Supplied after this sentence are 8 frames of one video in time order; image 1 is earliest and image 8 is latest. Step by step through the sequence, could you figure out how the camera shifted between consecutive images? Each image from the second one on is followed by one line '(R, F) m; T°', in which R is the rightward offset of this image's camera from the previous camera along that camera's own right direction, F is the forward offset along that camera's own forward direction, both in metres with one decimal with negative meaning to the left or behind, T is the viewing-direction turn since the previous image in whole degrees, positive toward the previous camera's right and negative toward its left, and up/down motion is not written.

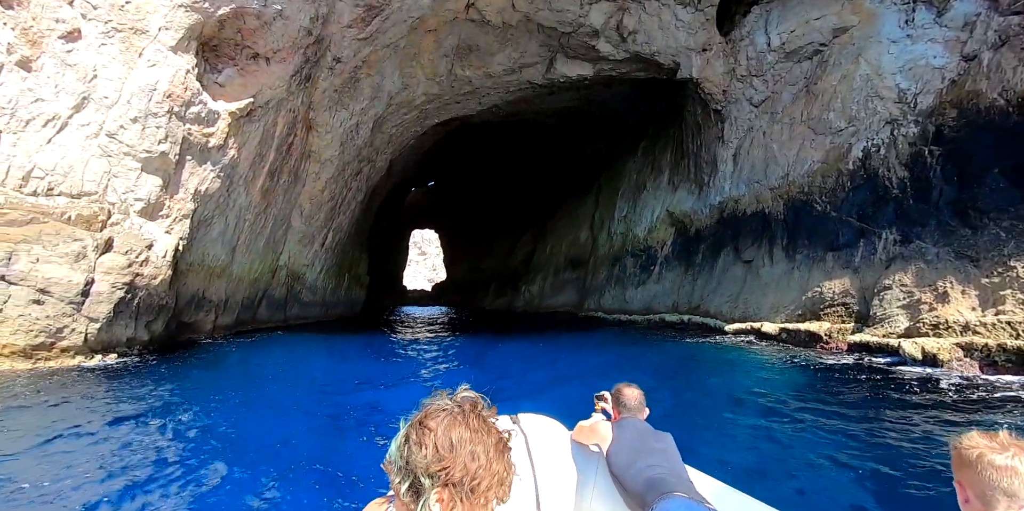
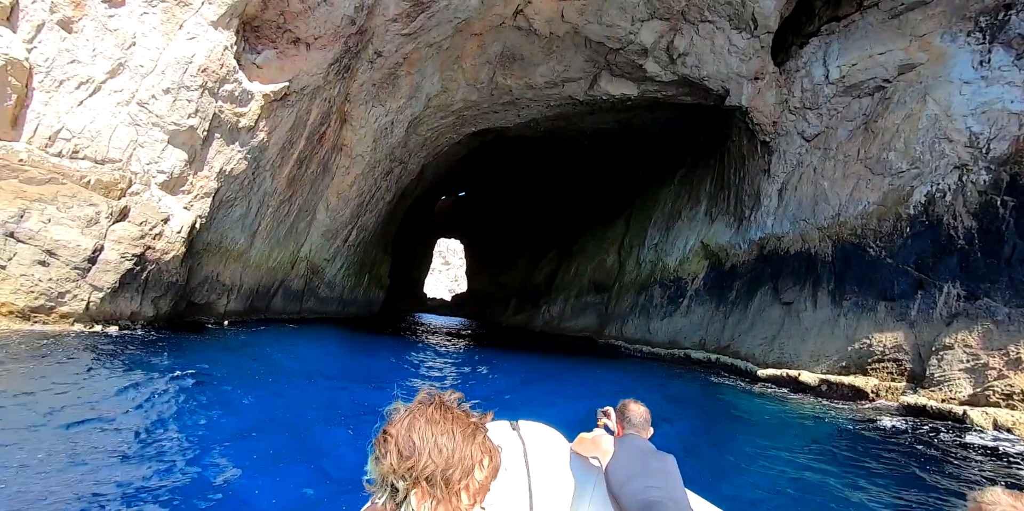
(0.0, +0.4) m; -3°
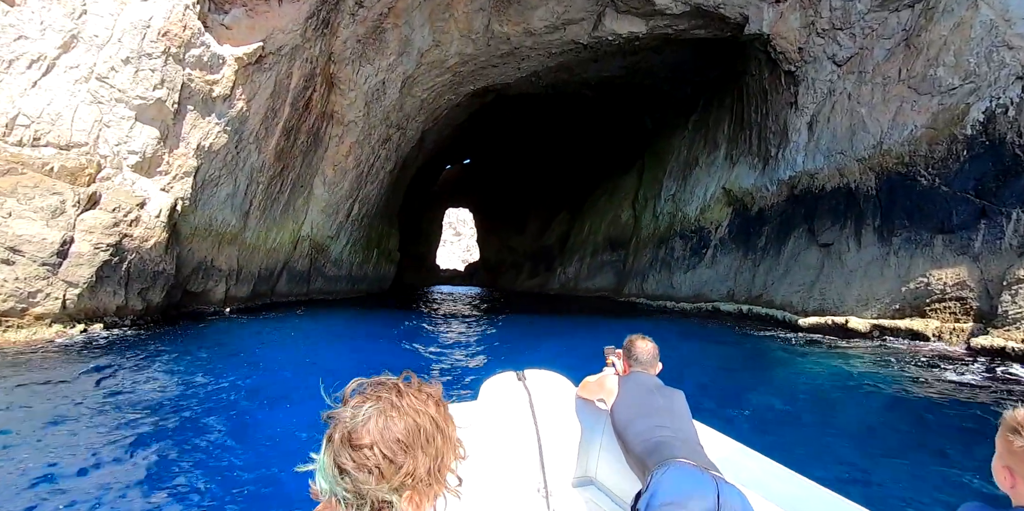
(0.0, +0.7) m; -1°
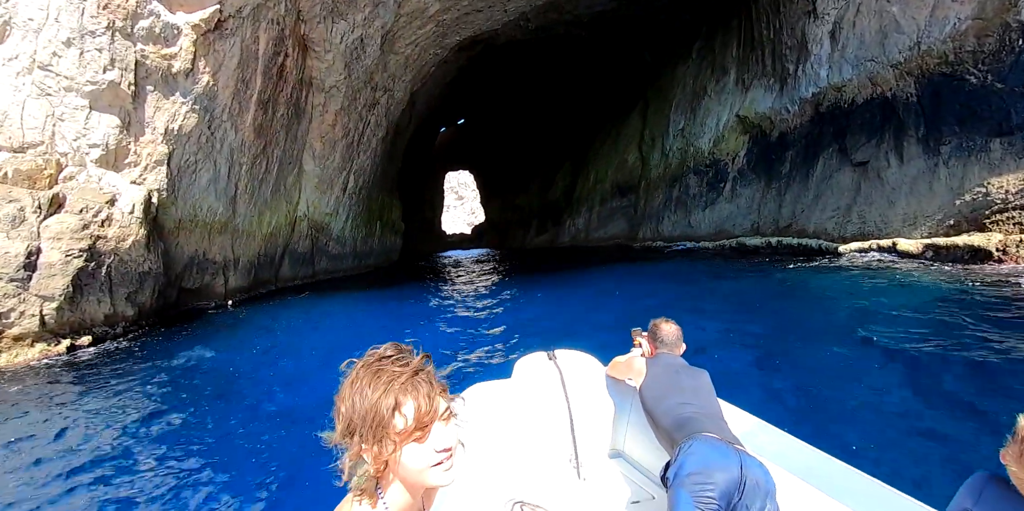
(-0.1, +0.6) m; -1°
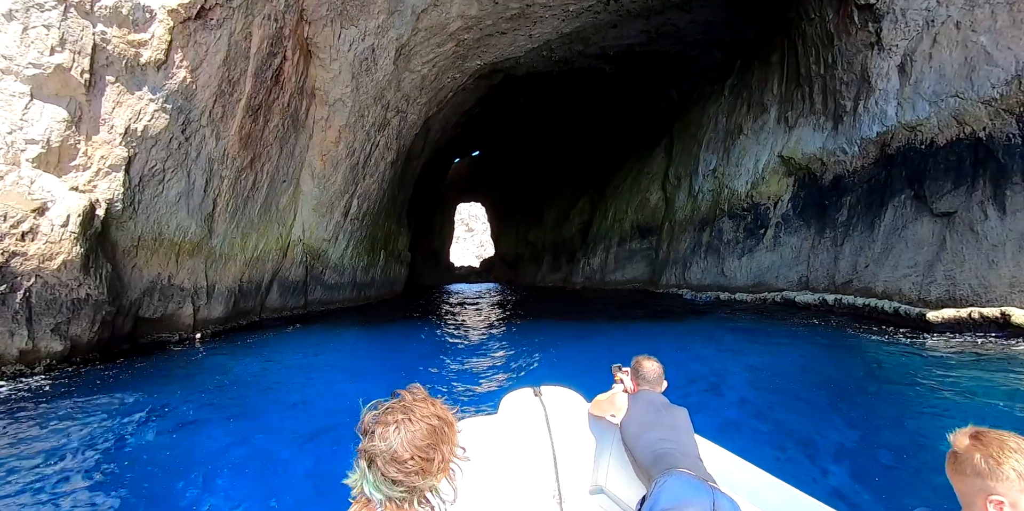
(-0.1, +1.2) m; -1°
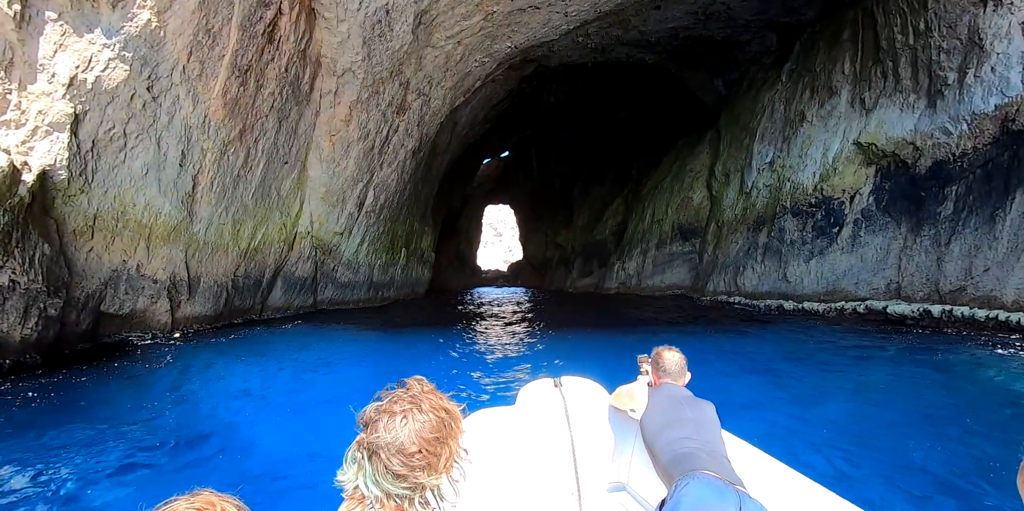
(0.0, +1.2) m; -3°
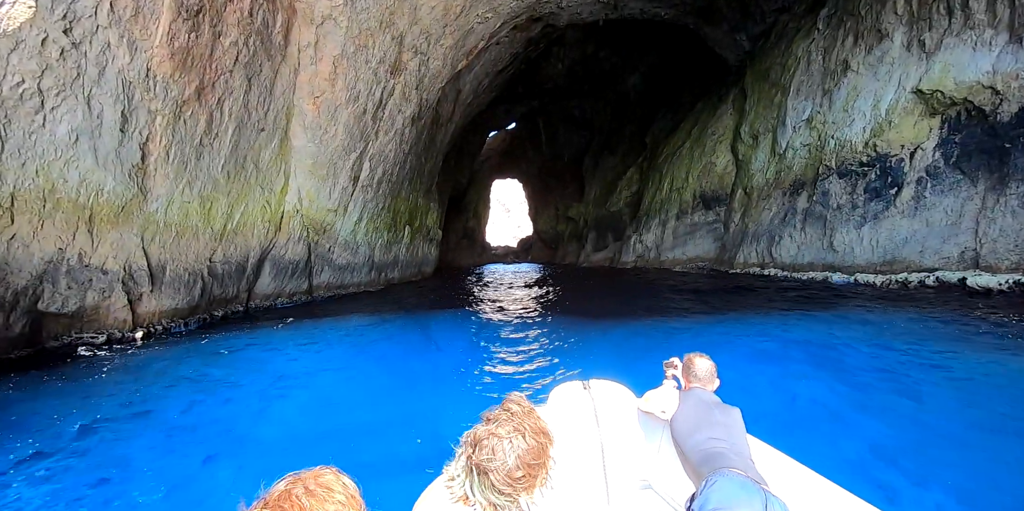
(-0.1, +1.0) m; -1°
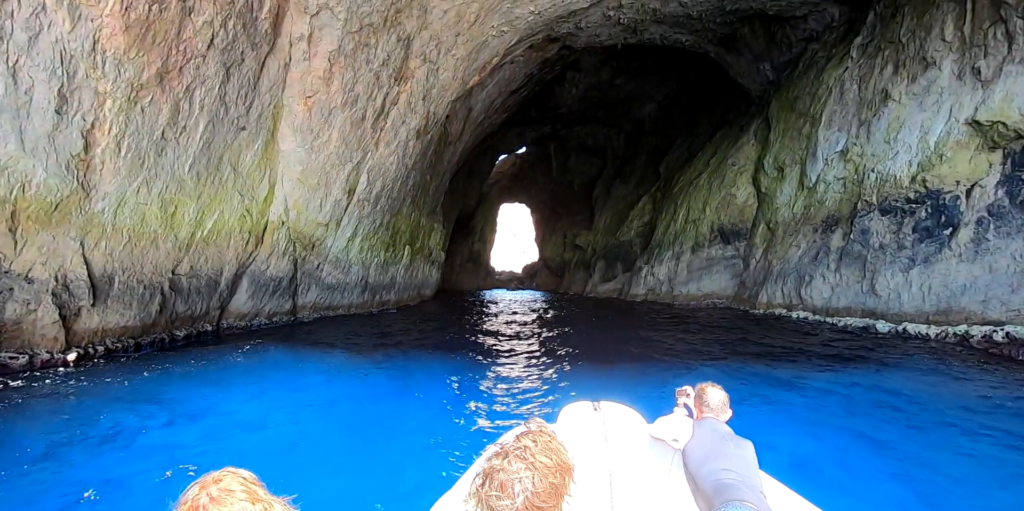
(0.0, +0.8) m; -1°
